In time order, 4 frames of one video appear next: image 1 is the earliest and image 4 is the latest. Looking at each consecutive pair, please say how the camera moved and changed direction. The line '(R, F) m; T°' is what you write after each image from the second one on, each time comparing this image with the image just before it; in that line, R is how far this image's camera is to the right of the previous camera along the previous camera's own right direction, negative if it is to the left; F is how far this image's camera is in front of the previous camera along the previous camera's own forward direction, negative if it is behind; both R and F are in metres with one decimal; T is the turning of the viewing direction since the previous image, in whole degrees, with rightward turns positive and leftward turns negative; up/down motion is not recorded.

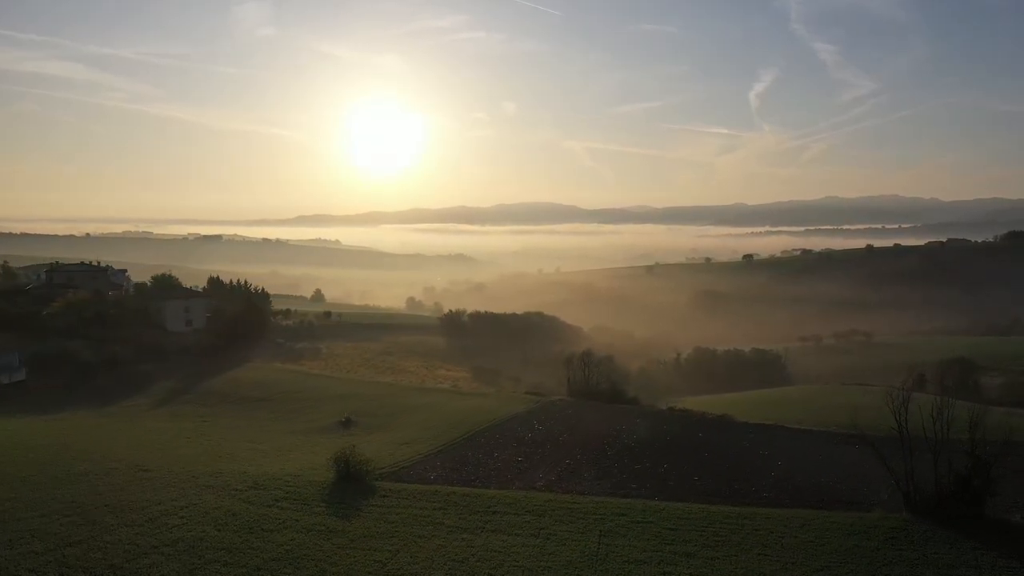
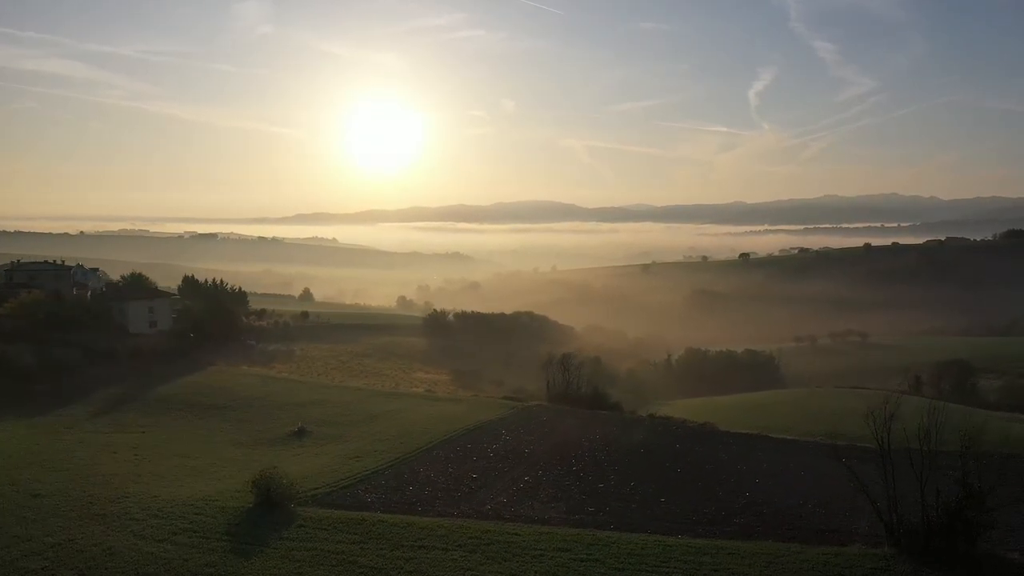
(+1.5, +2.1) m; 0°
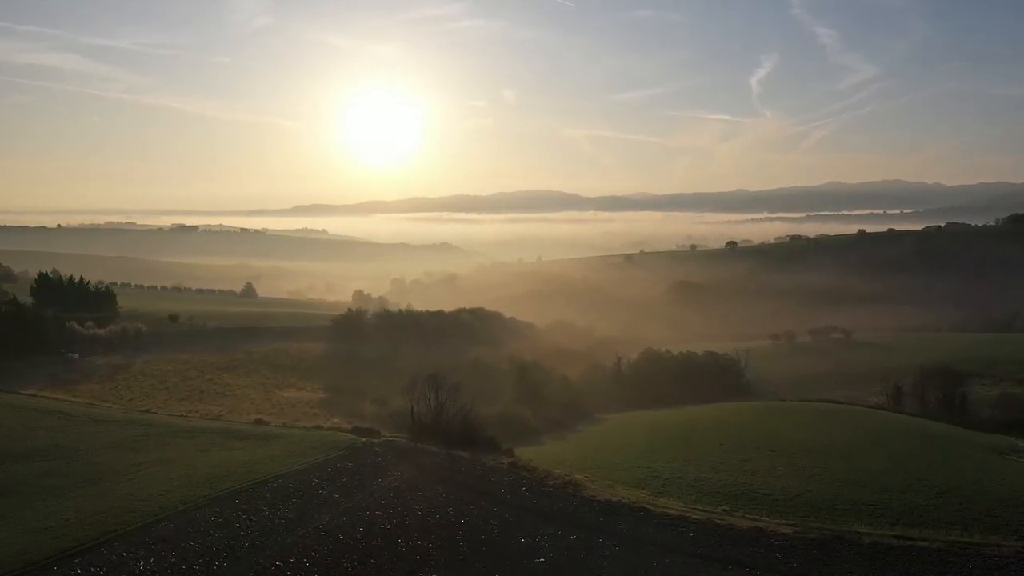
(+7.7, +10.2) m; 0°
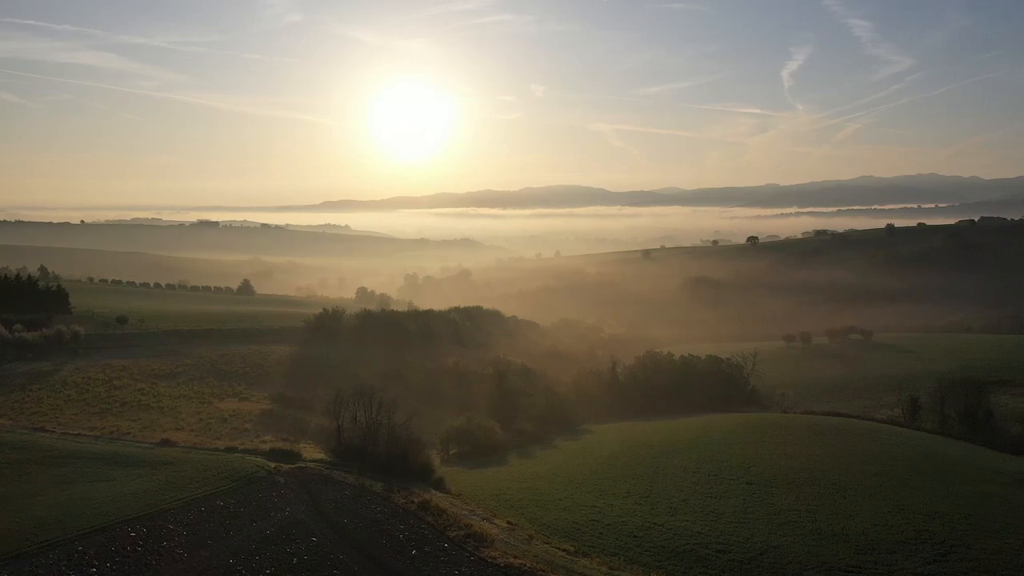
(+3.9, +4.9) m; -2°
